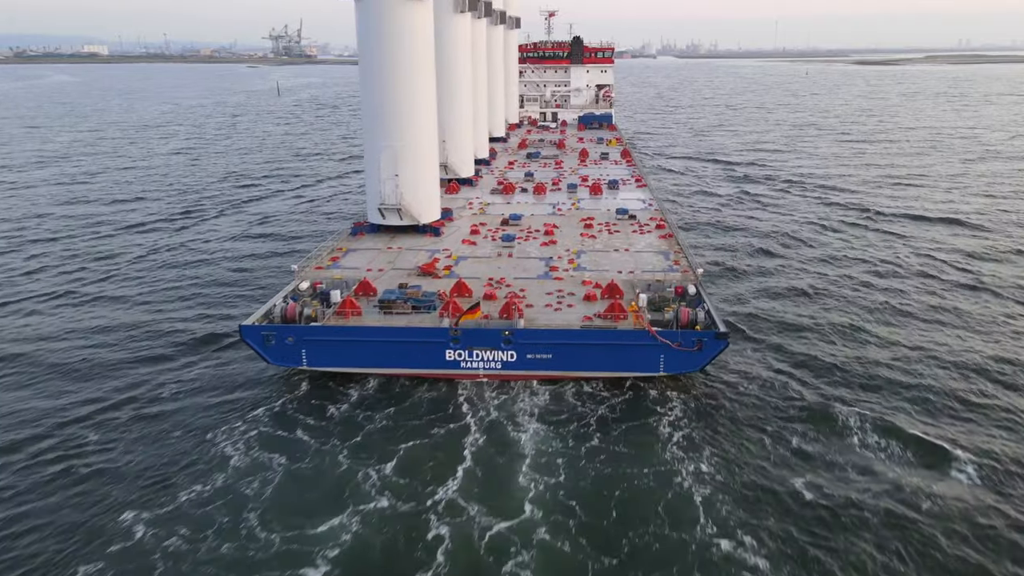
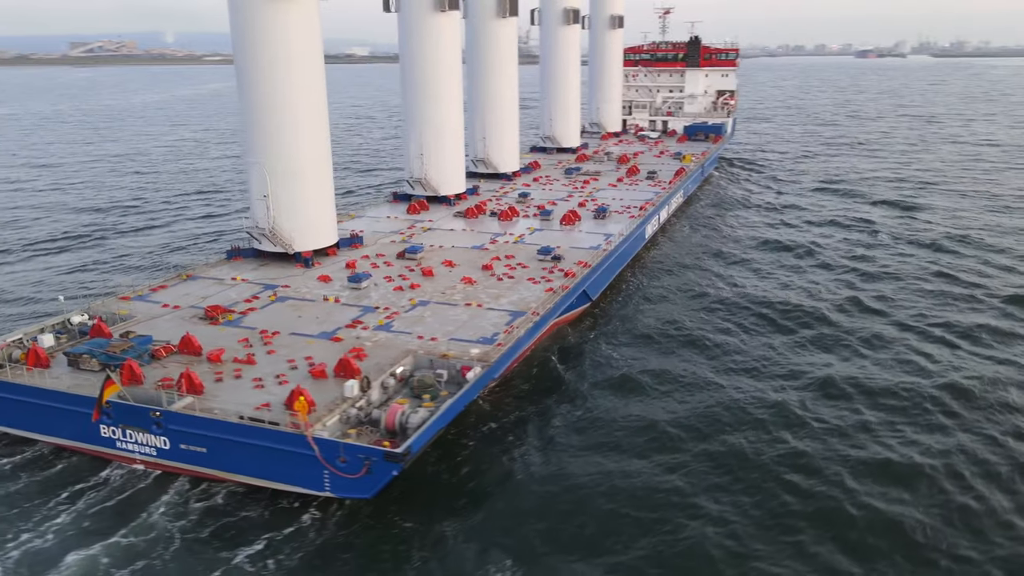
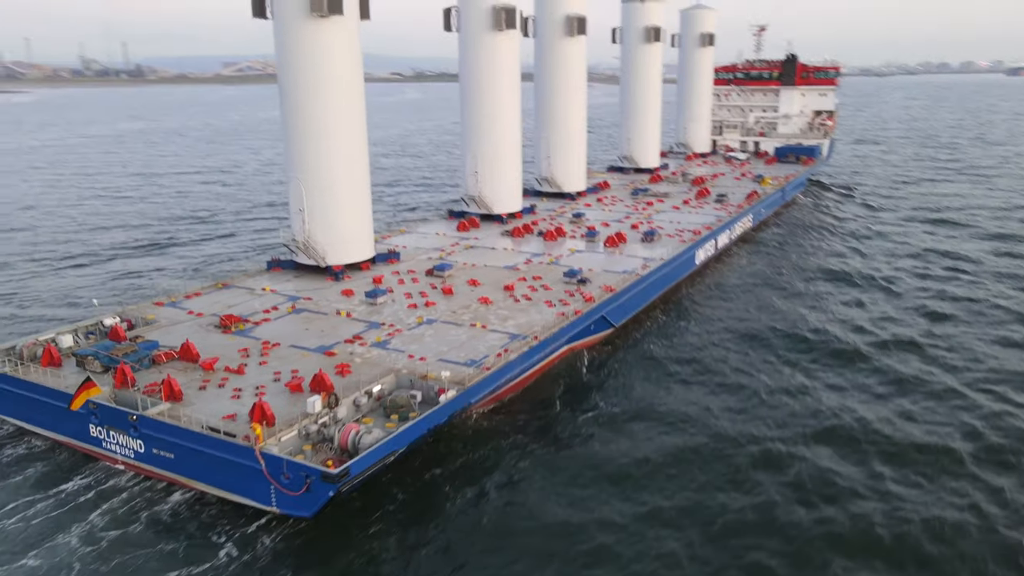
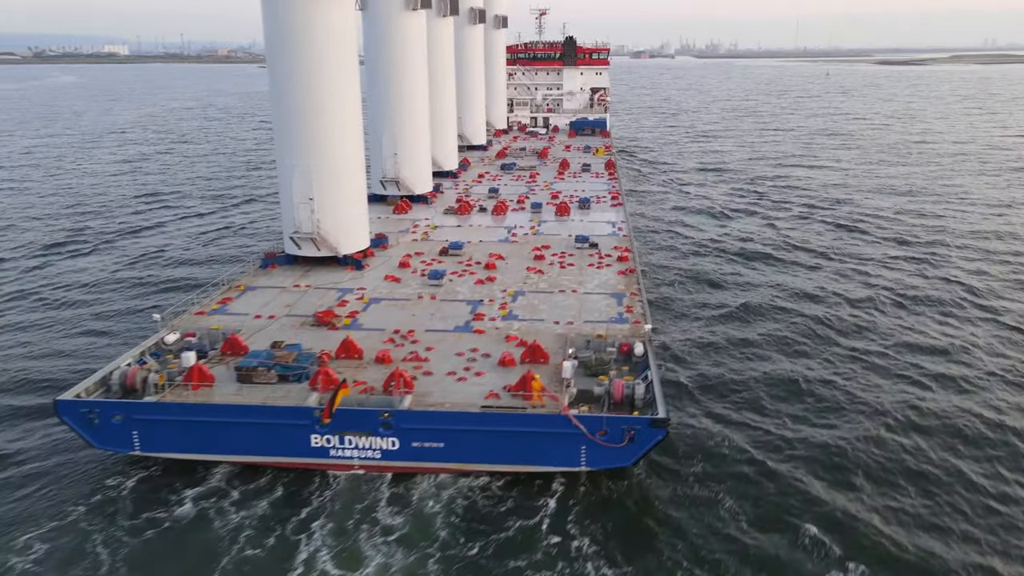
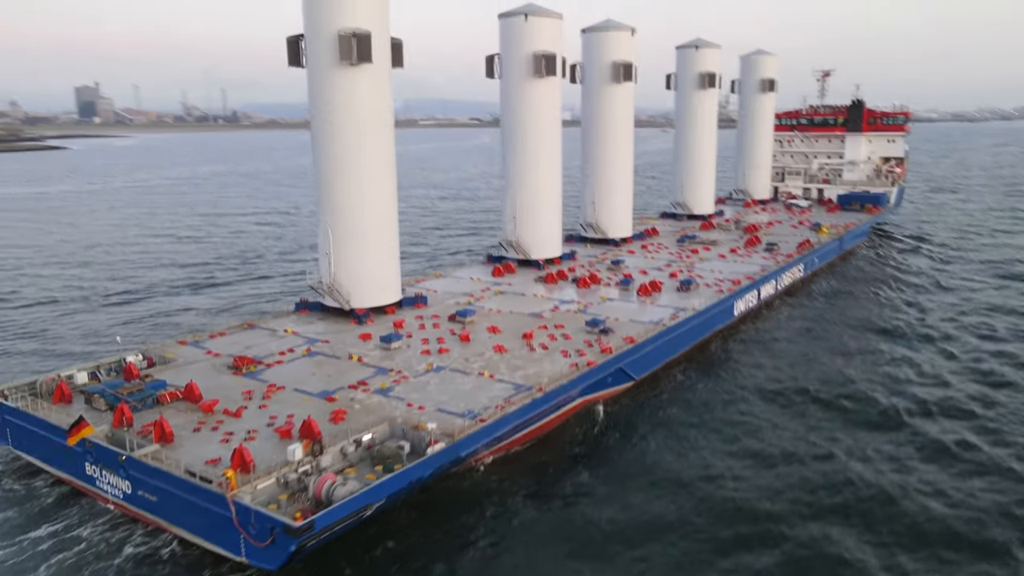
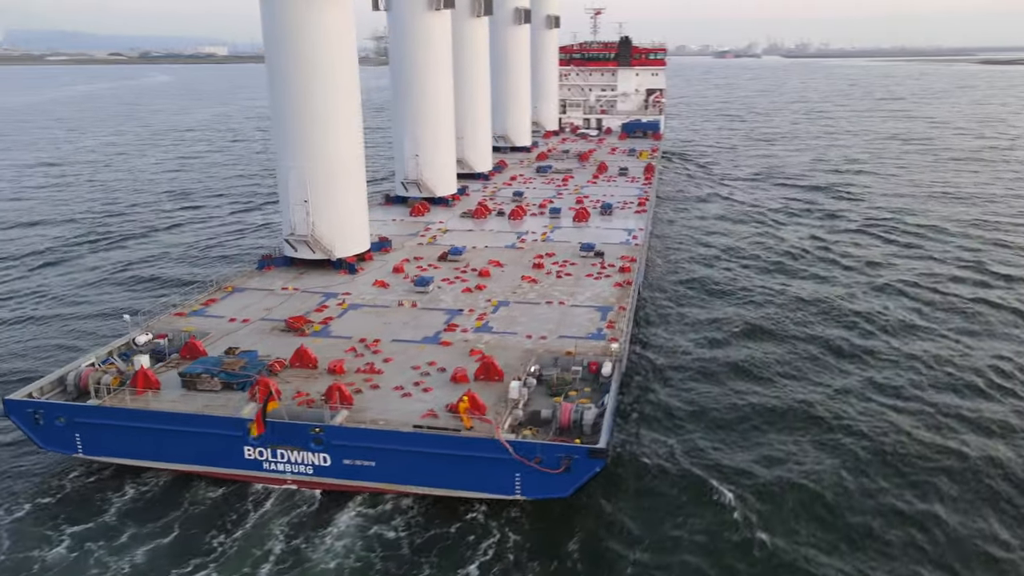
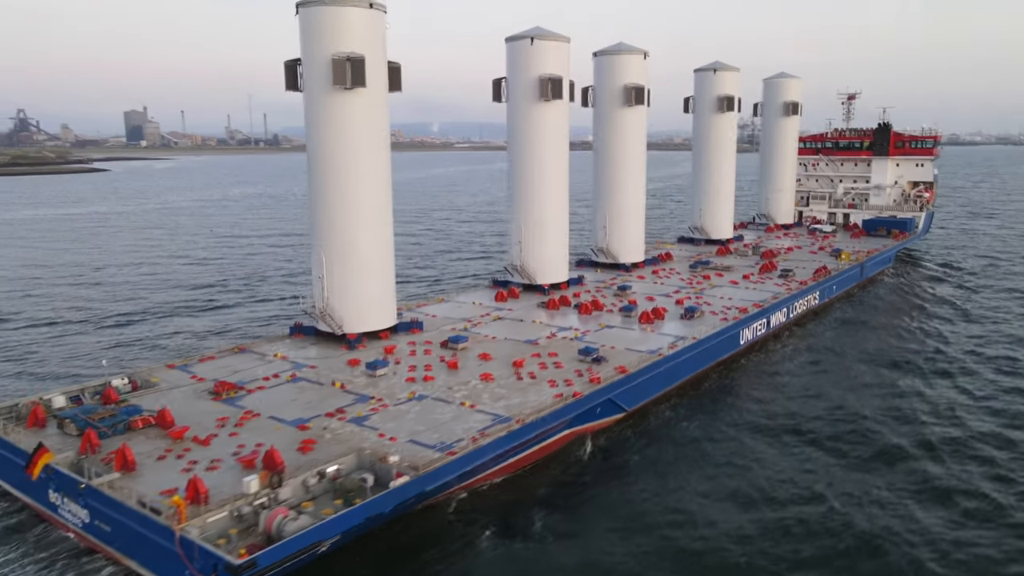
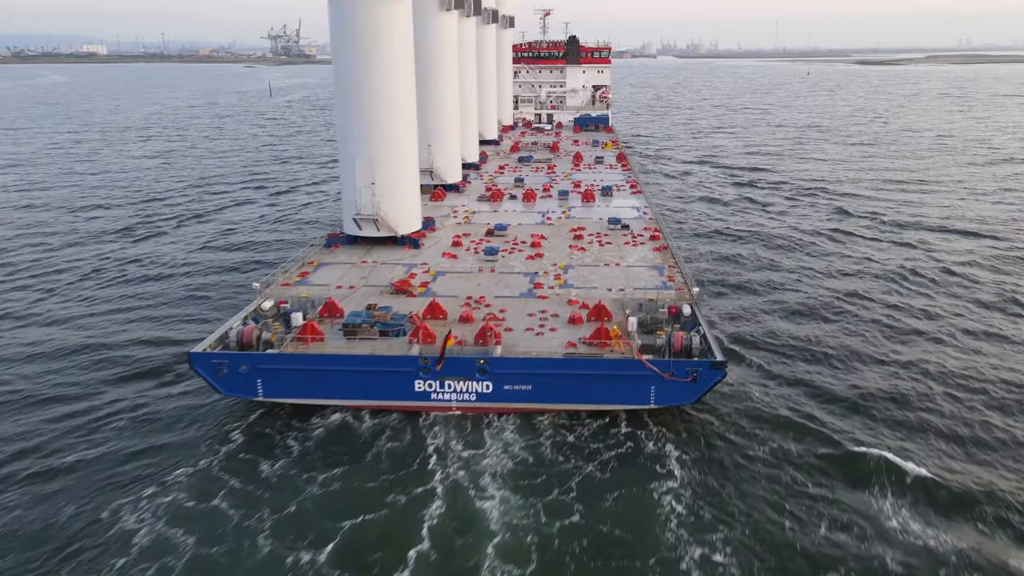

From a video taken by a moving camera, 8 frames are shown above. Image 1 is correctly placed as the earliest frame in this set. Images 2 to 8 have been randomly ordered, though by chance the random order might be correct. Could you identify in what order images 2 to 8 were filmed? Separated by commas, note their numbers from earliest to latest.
8, 4, 6, 2, 3, 5, 7
